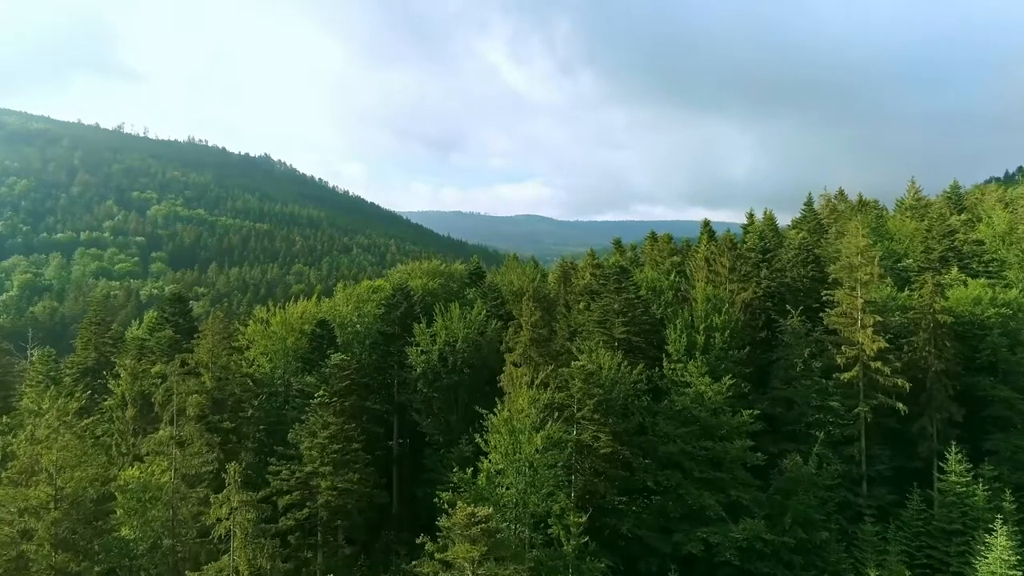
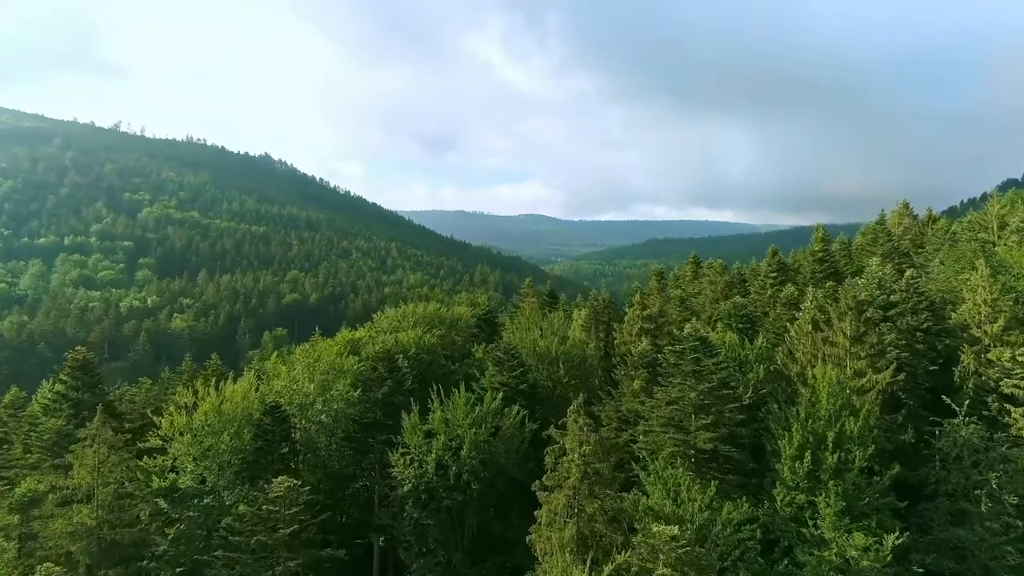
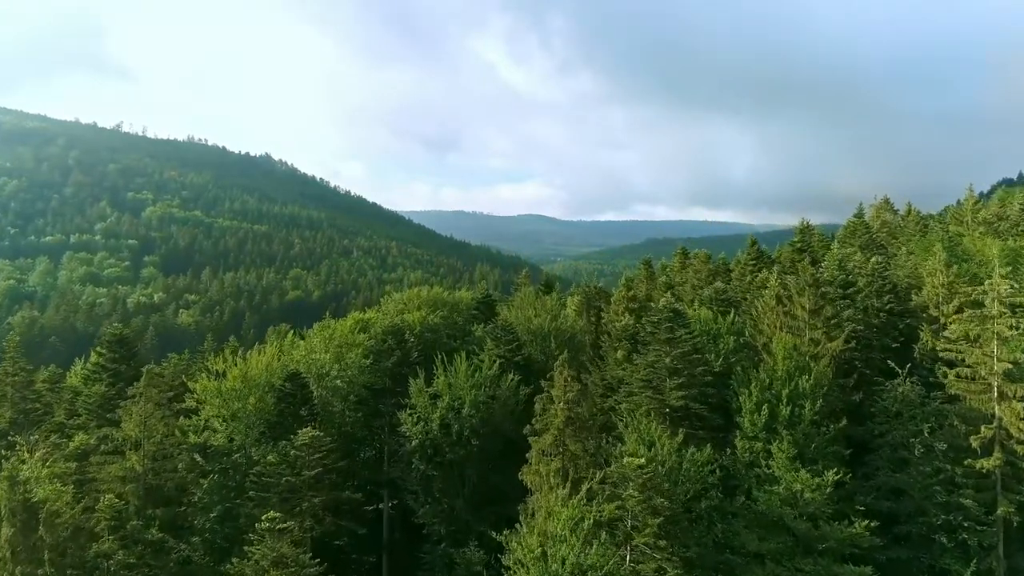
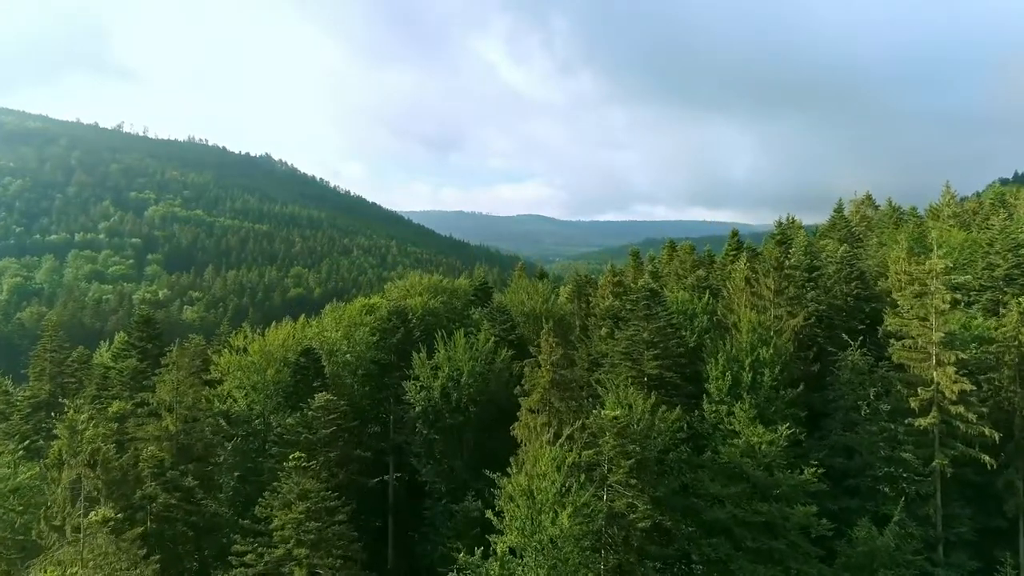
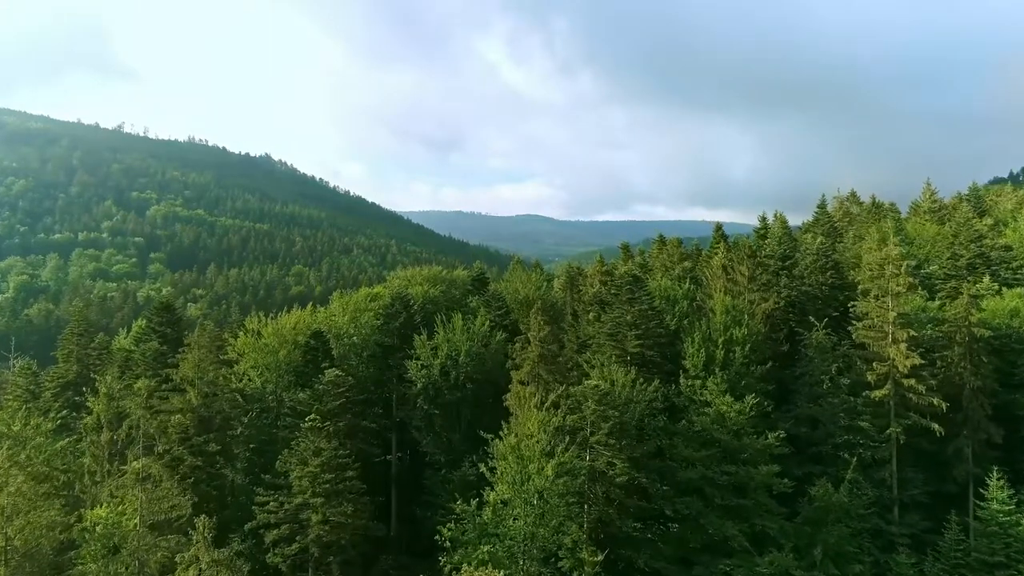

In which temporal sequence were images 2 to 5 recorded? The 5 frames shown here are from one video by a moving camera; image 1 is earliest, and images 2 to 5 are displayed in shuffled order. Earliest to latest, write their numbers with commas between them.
5, 4, 3, 2
